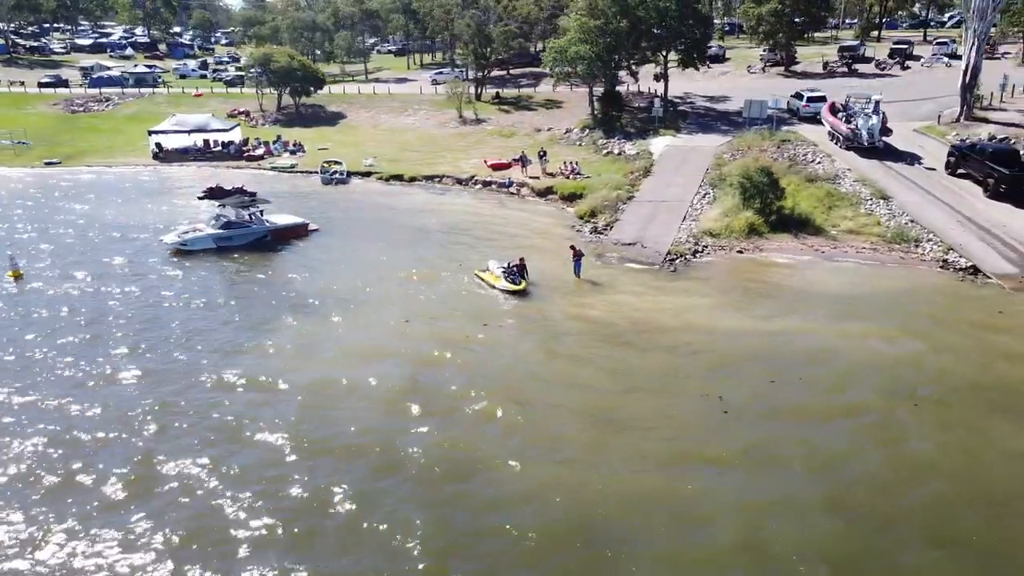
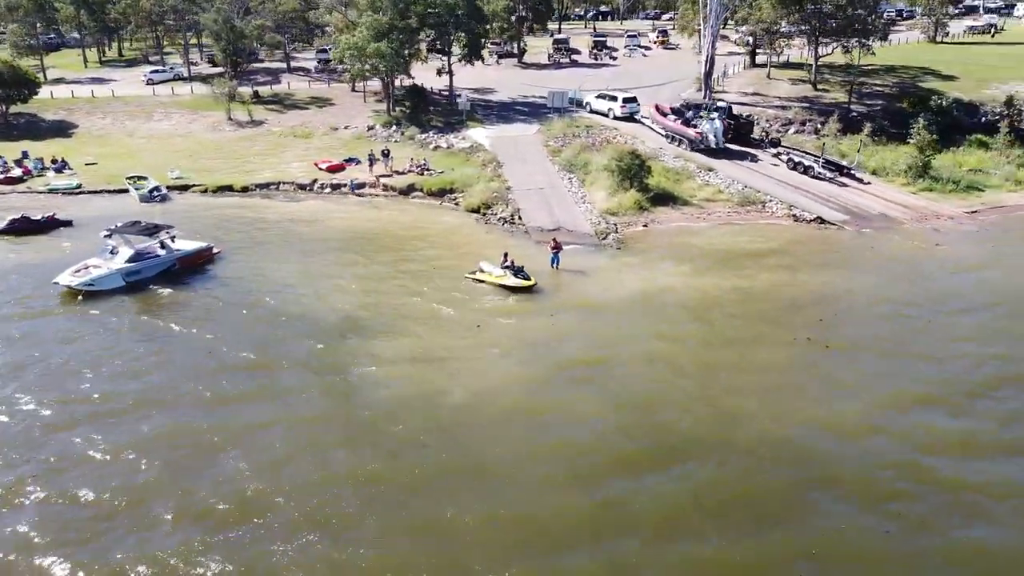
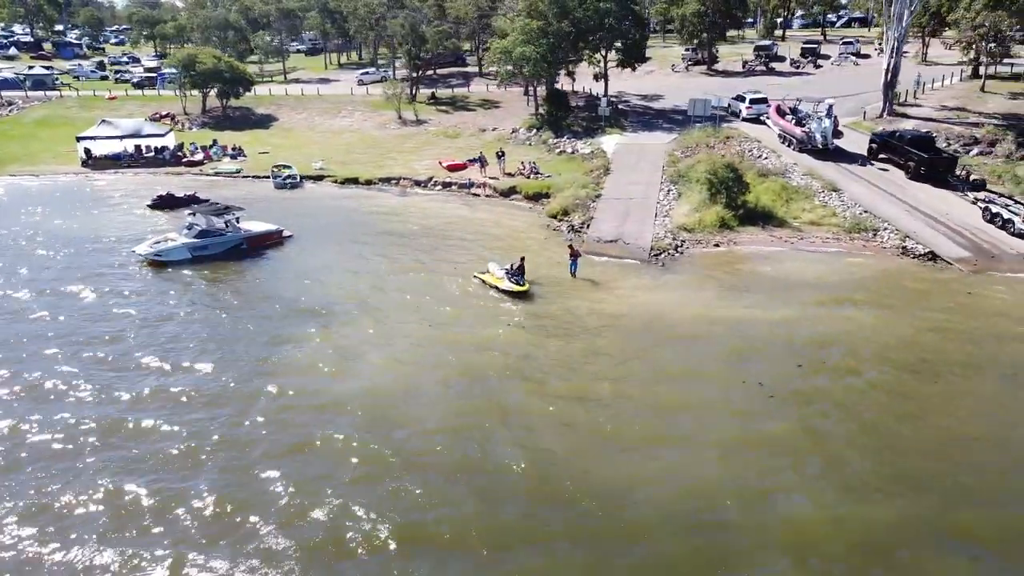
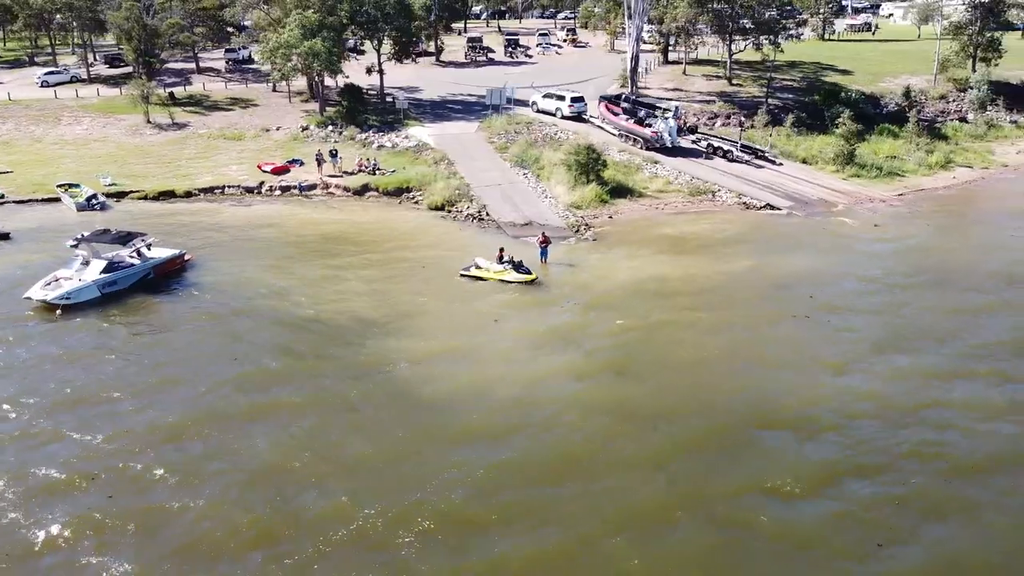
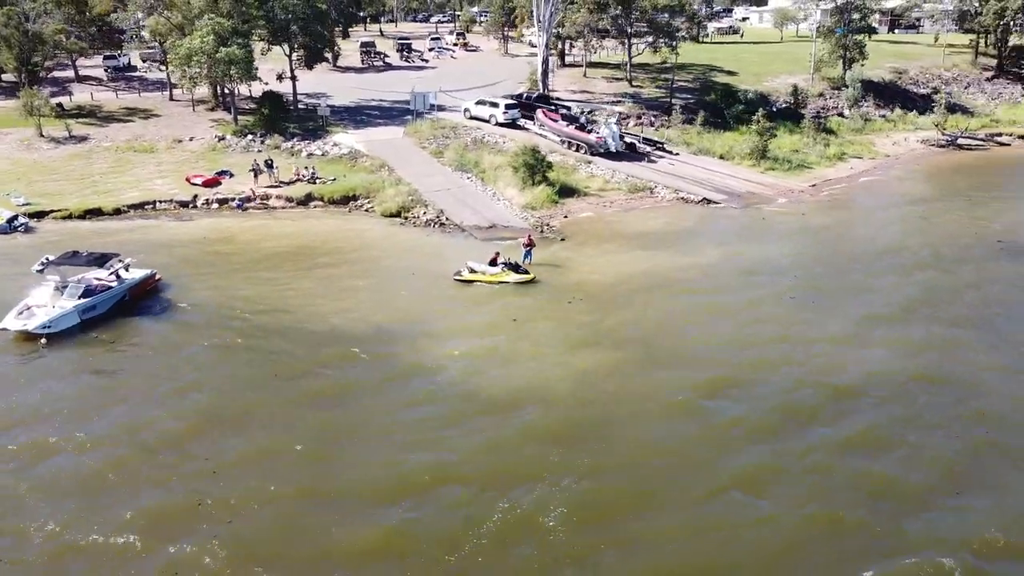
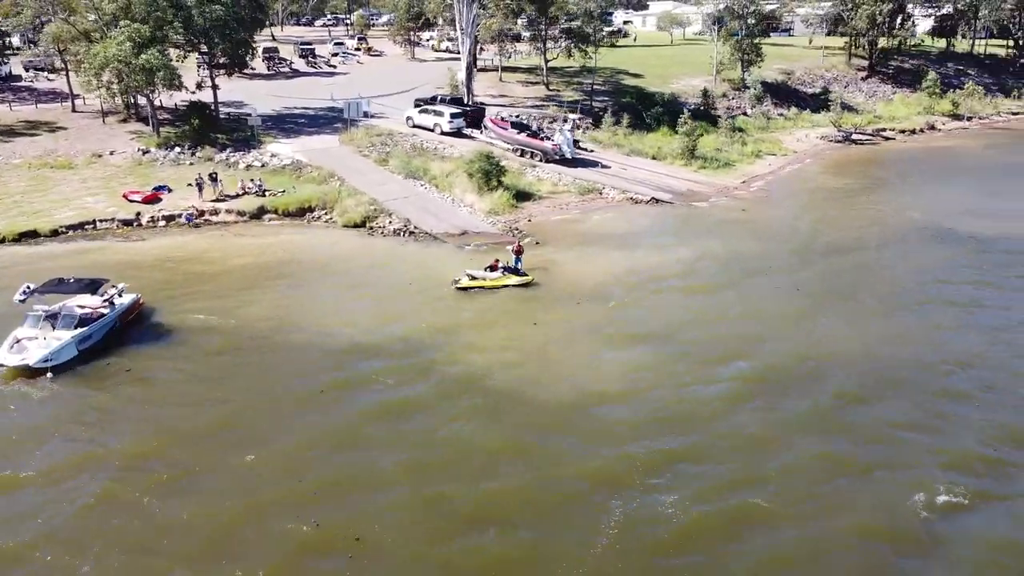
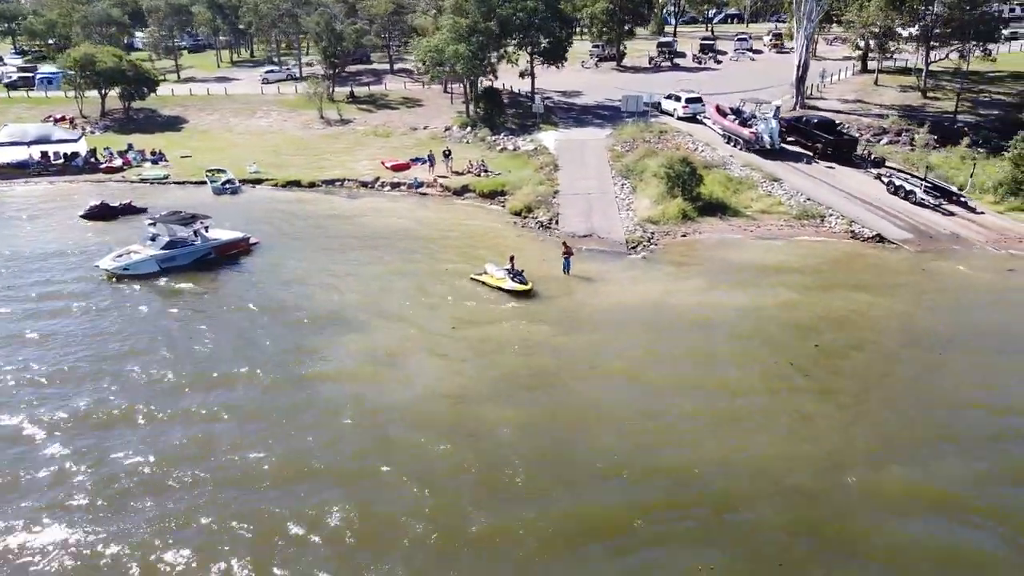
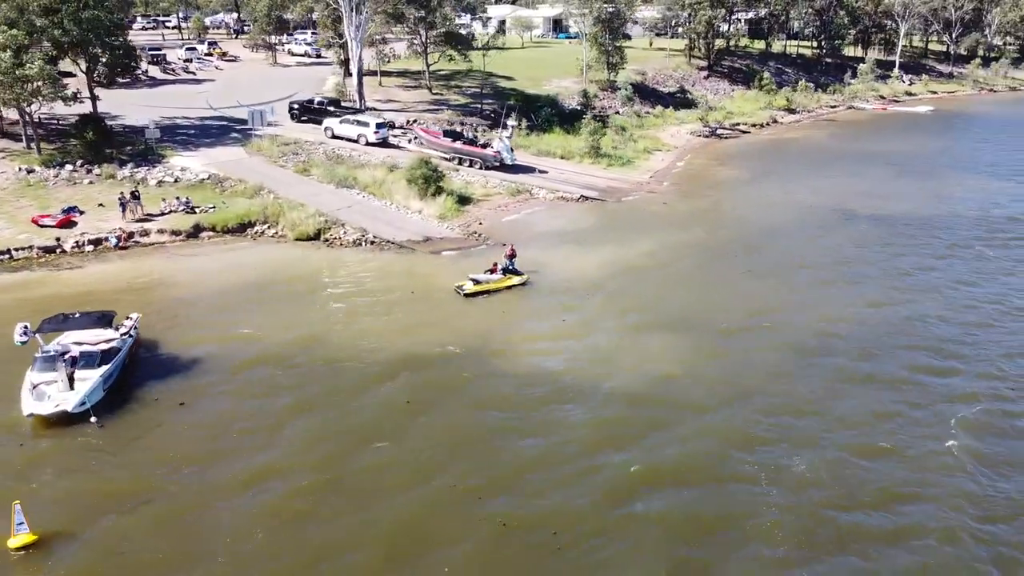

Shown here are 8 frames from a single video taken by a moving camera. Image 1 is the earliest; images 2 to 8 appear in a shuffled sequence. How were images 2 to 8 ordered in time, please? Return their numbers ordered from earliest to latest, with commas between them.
3, 7, 2, 4, 5, 6, 8
